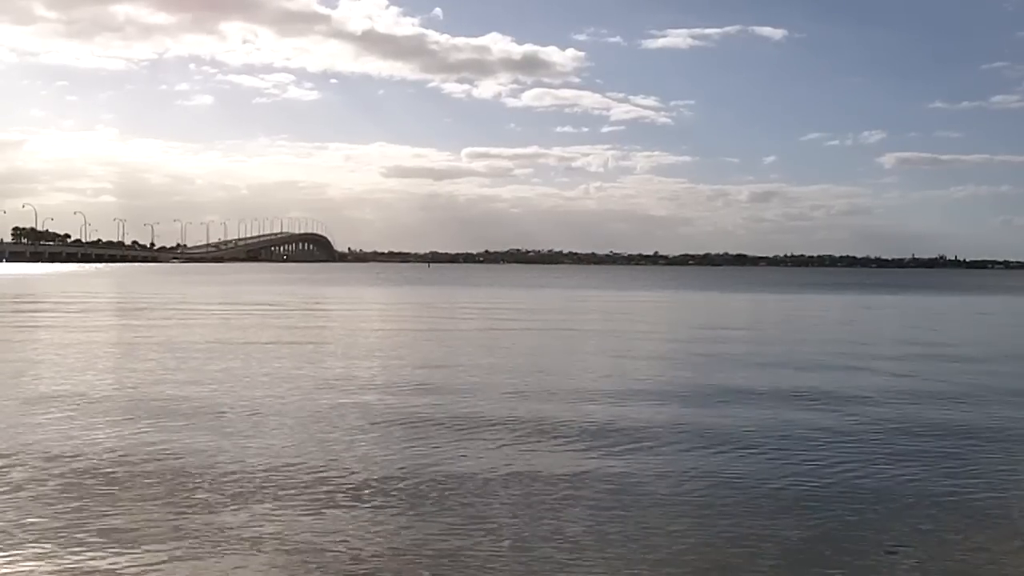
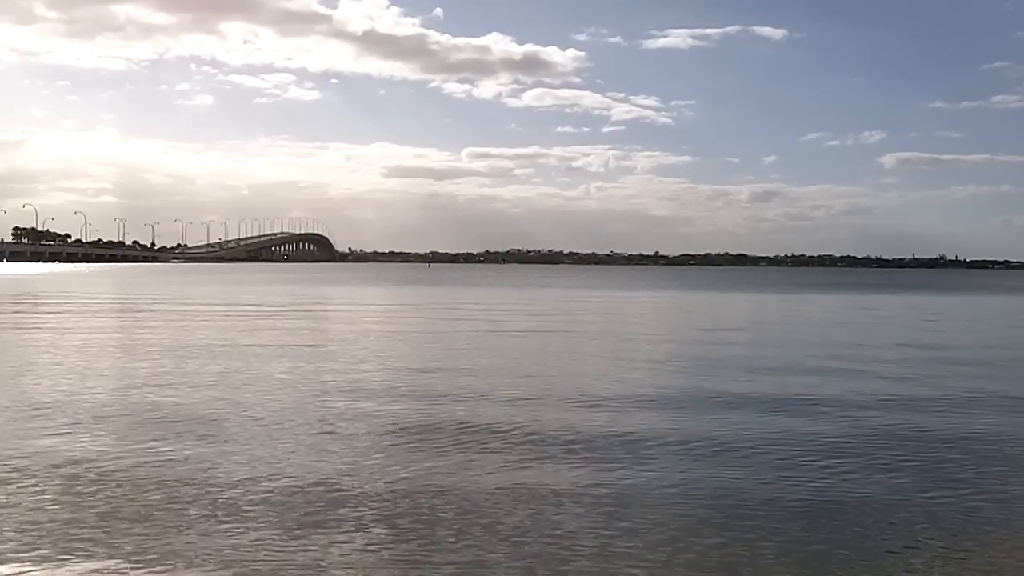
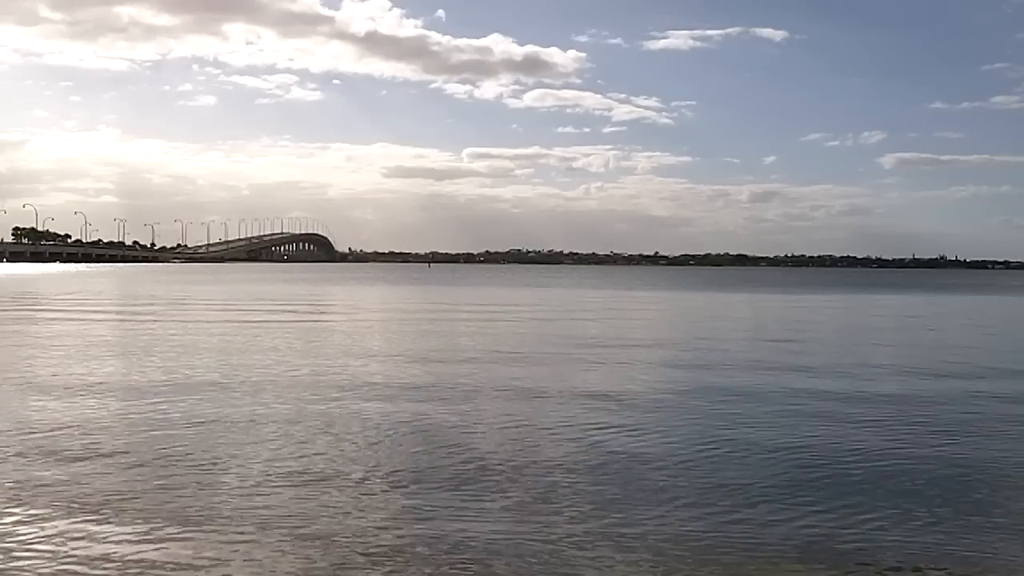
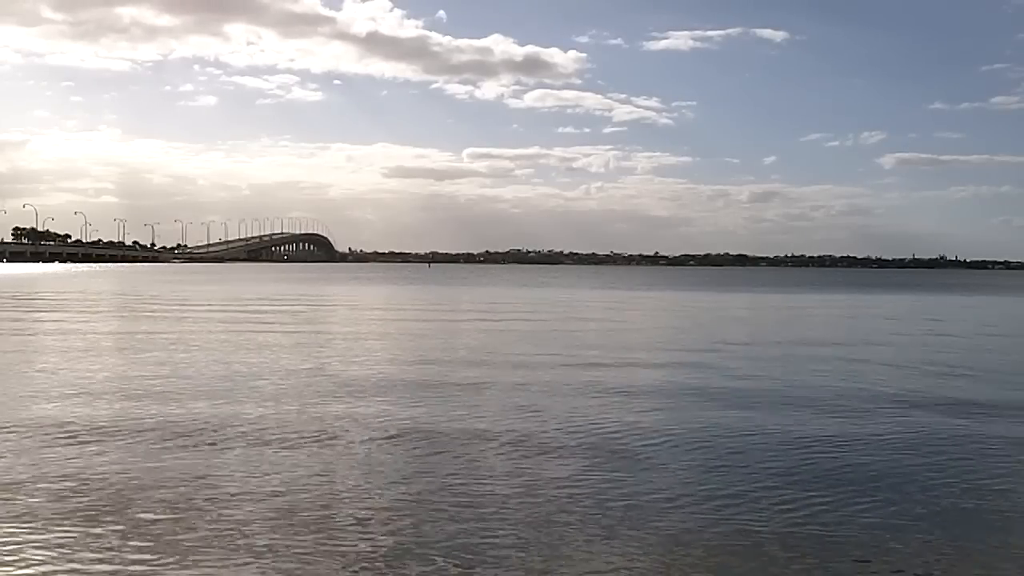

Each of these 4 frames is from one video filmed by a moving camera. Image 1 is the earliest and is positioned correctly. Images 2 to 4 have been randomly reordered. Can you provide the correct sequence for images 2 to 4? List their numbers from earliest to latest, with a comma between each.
2, 3, 4
